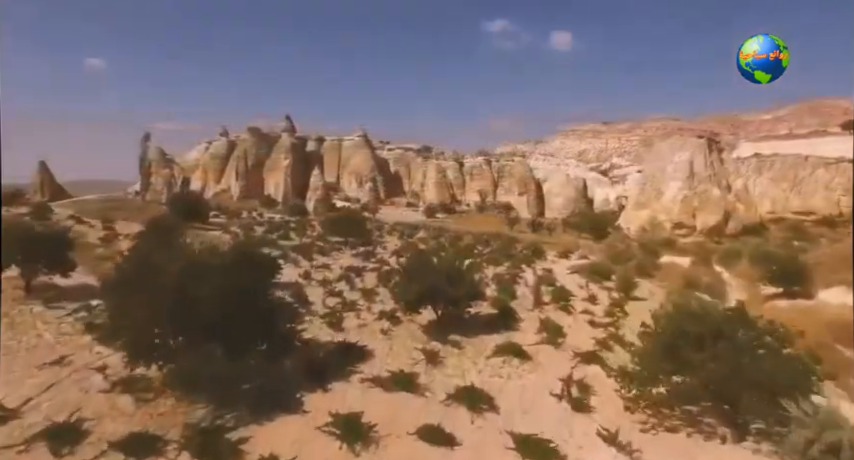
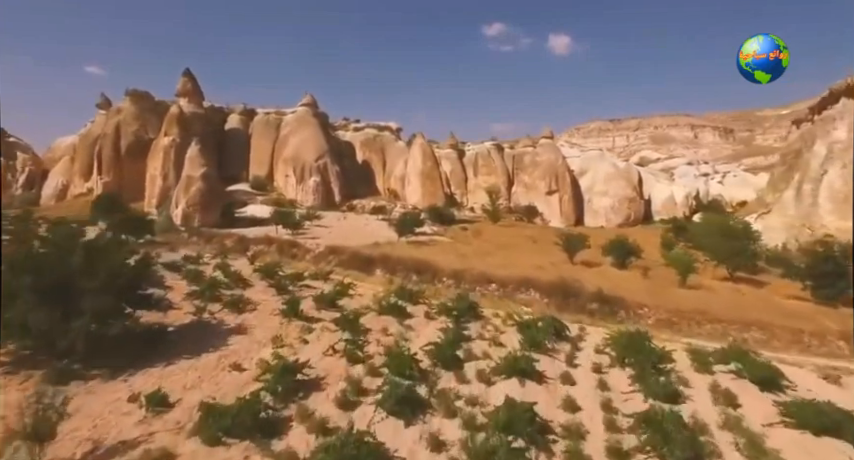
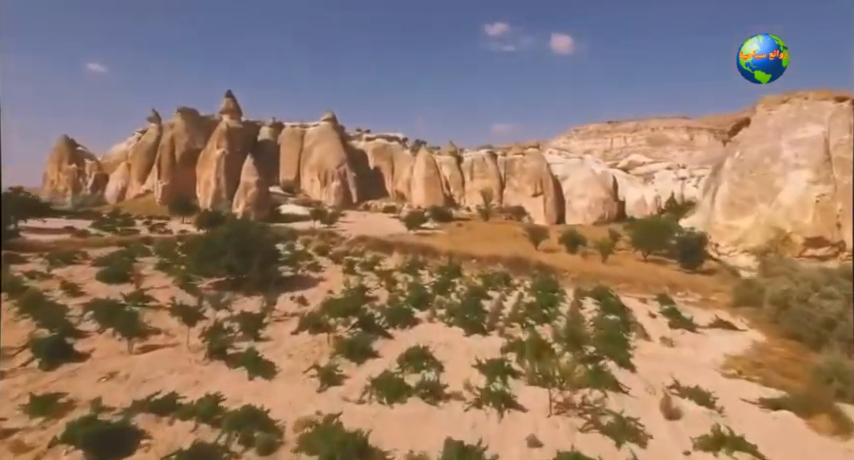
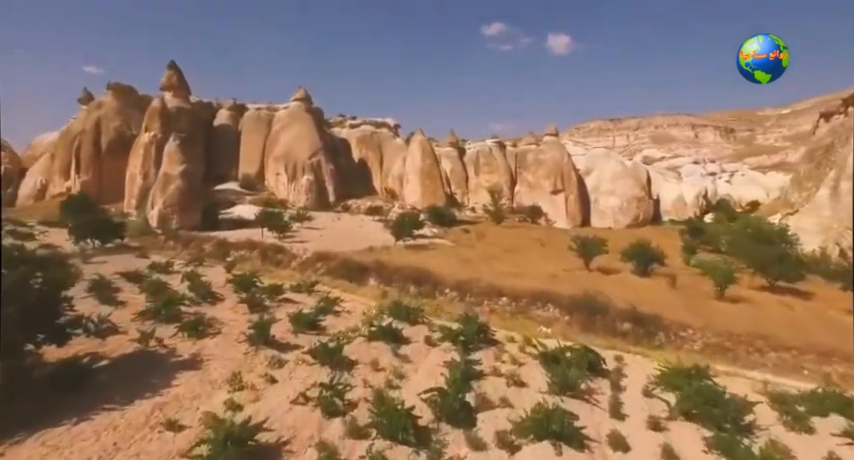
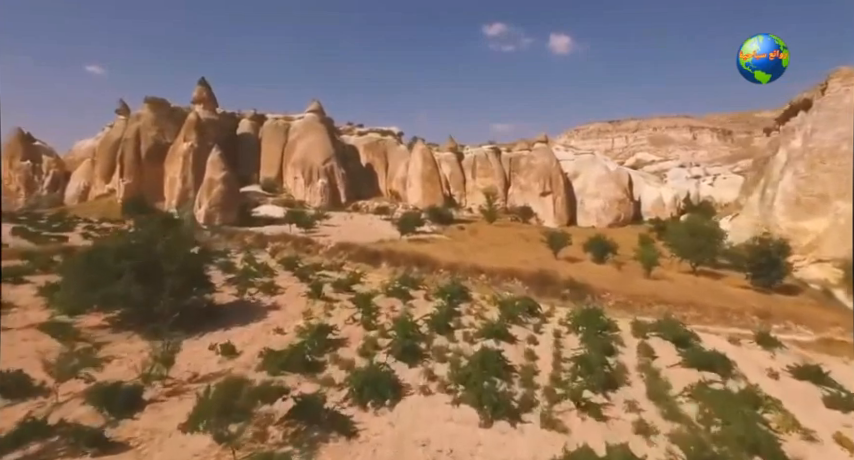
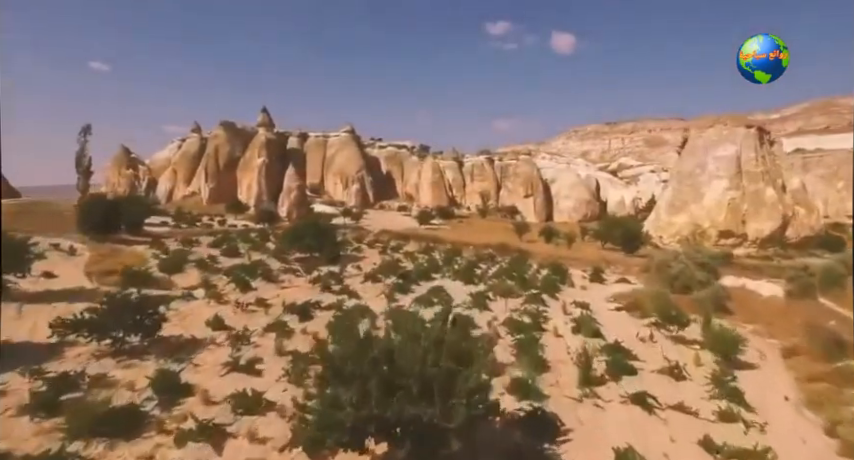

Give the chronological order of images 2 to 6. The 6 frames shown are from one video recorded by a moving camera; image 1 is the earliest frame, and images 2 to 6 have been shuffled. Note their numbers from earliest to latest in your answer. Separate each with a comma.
6, 3, 5, 2, 4
